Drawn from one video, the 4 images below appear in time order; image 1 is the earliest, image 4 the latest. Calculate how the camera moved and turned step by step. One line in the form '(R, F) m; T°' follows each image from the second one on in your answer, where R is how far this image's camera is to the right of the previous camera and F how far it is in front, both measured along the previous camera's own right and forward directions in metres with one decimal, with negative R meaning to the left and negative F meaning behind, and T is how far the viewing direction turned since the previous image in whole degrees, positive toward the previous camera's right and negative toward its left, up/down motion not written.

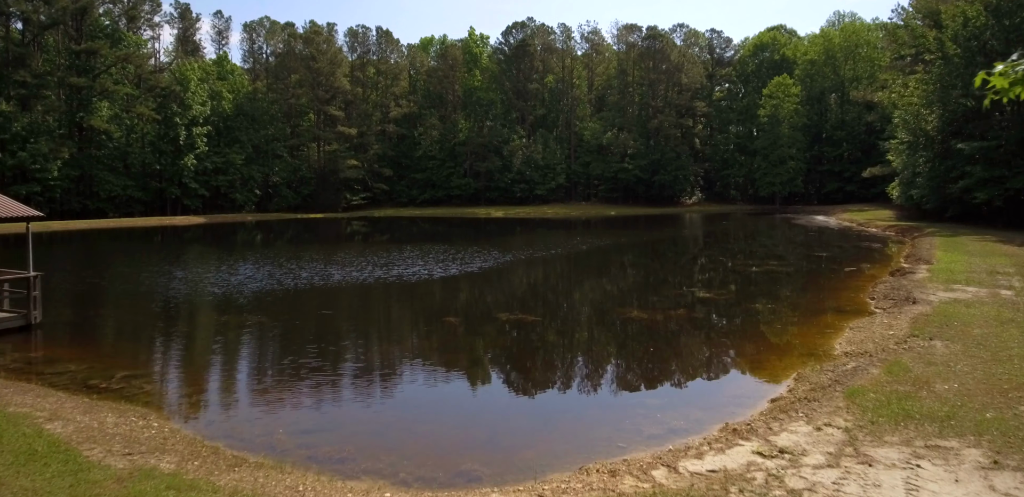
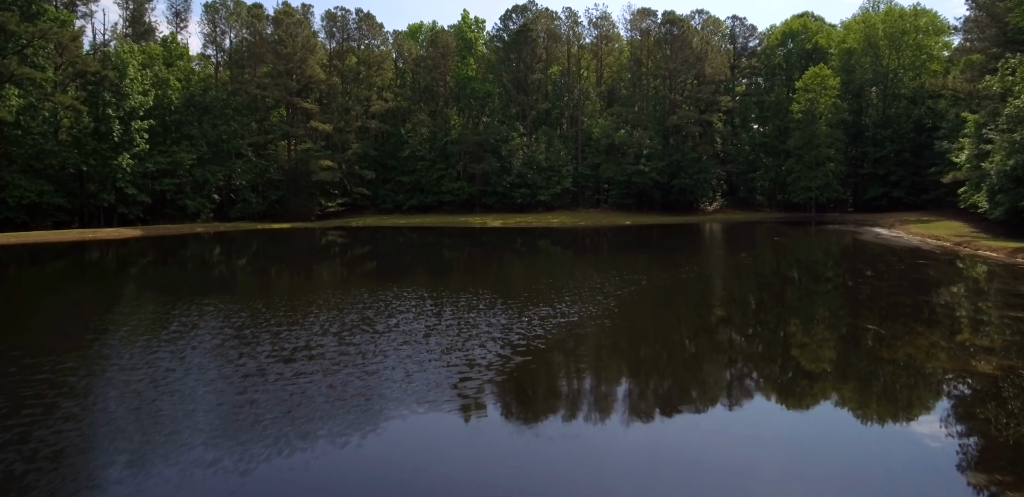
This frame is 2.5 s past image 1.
(-0.2, +6.0) m; 0°
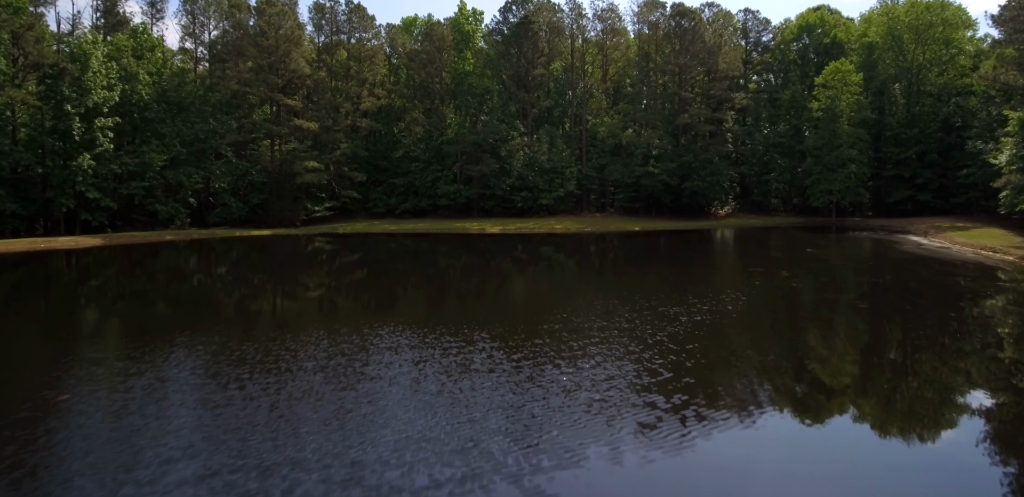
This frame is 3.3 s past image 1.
(-0.1, +2.7) m; 0°
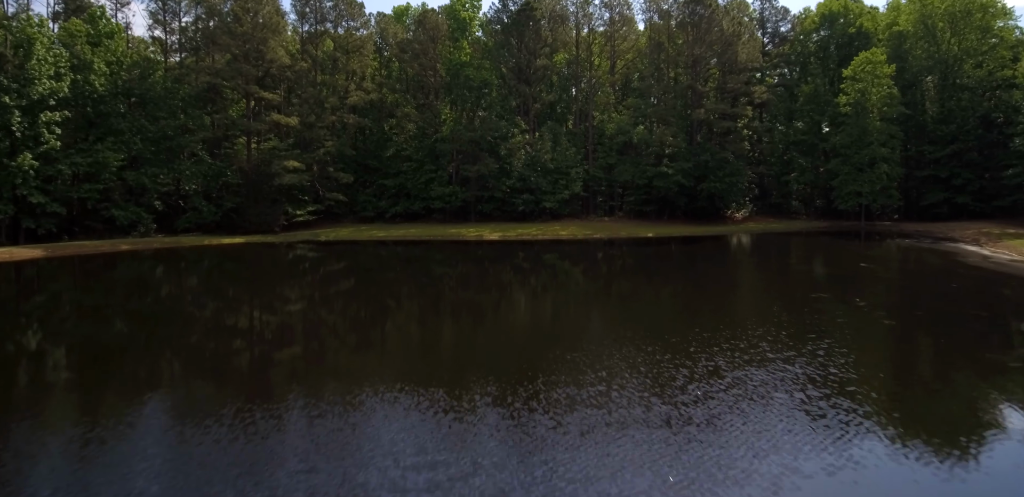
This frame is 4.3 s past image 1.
(-0.1, +3.3) m; 0°
